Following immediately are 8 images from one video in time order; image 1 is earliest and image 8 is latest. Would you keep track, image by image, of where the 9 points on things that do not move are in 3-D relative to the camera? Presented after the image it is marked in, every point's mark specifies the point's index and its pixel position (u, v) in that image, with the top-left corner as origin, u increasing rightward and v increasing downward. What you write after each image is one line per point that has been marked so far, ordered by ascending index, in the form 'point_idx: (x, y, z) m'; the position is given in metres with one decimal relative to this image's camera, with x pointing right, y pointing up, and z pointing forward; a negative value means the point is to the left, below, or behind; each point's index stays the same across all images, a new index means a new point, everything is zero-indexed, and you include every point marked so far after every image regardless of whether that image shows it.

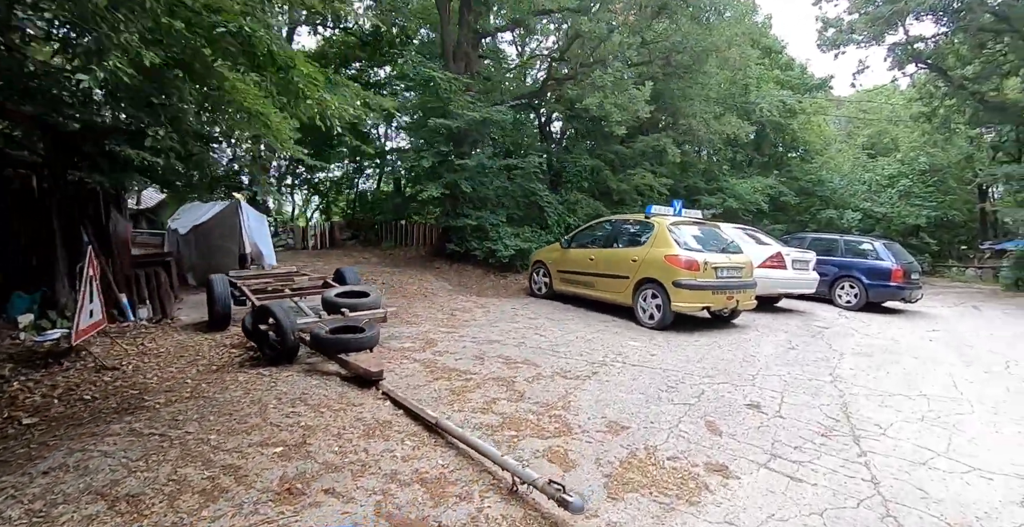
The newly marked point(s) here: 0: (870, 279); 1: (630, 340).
0: (+6.7, -0.3, +9.8) m
1: (+1.8, -1.2, +8.0) m
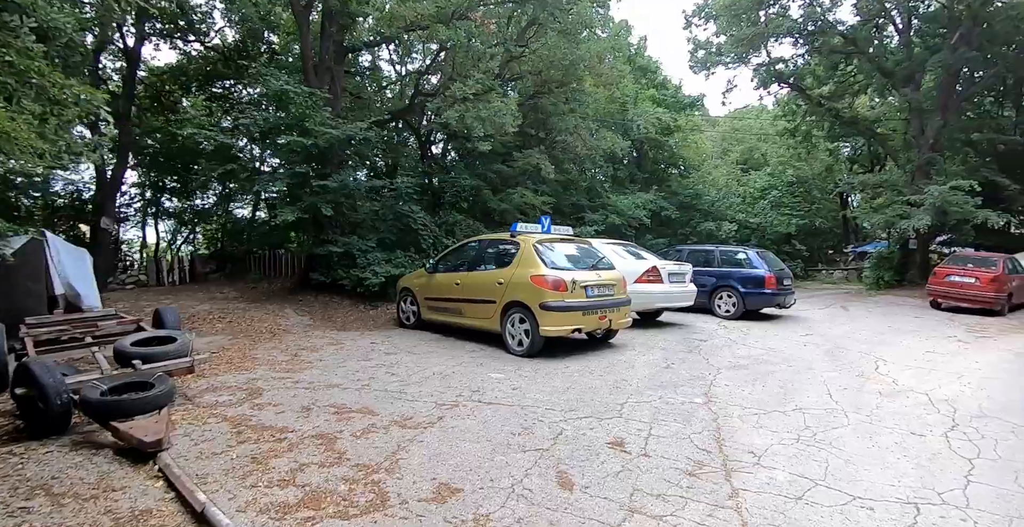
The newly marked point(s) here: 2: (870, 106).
0: (+4.2, -0.4, +9.5) m
1: (-0.3, -1.4, +6.9) m
2: (+11.9, +5.4, +17.4) m
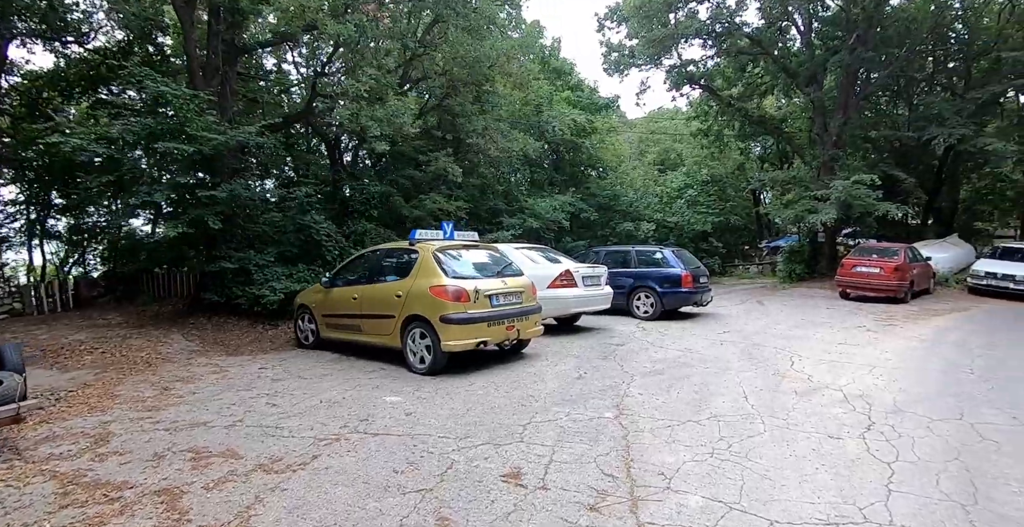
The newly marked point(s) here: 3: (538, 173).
0: (+2.6, -0.4, +9.2) m
1: (-1.5, -1.5, +6.1) m
2: (+9.0, +5.5, +18.1) m
3: (+0.6, +3.1, +17.2) m
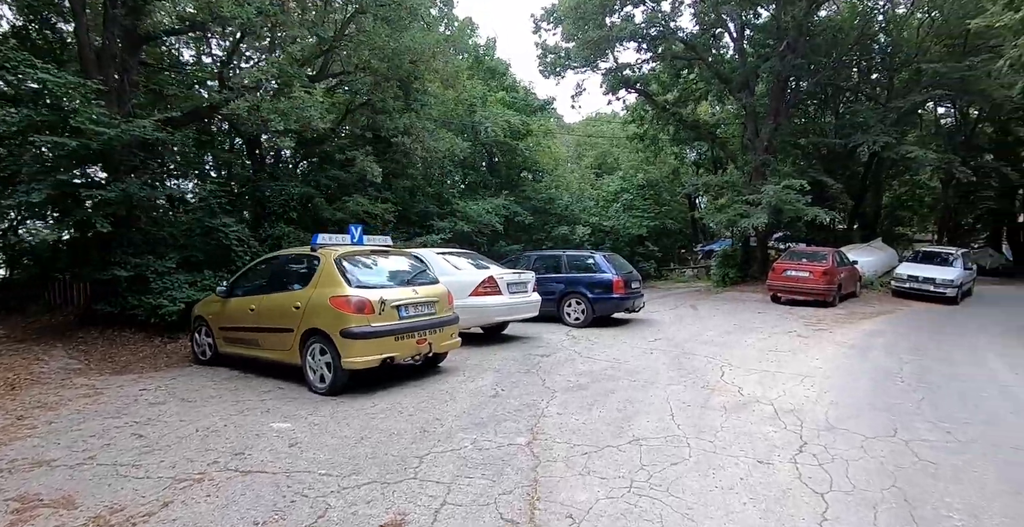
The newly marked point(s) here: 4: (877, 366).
0: (+1.4, -0.5, +8.8) m
1: (-2.4, -1.6, +5.3) m
2: (+6.9, +5.4, +18.3) m
3: (-1.4, +2.9, +16.6) m
4: (+4.0, -1.1, +5.7) m
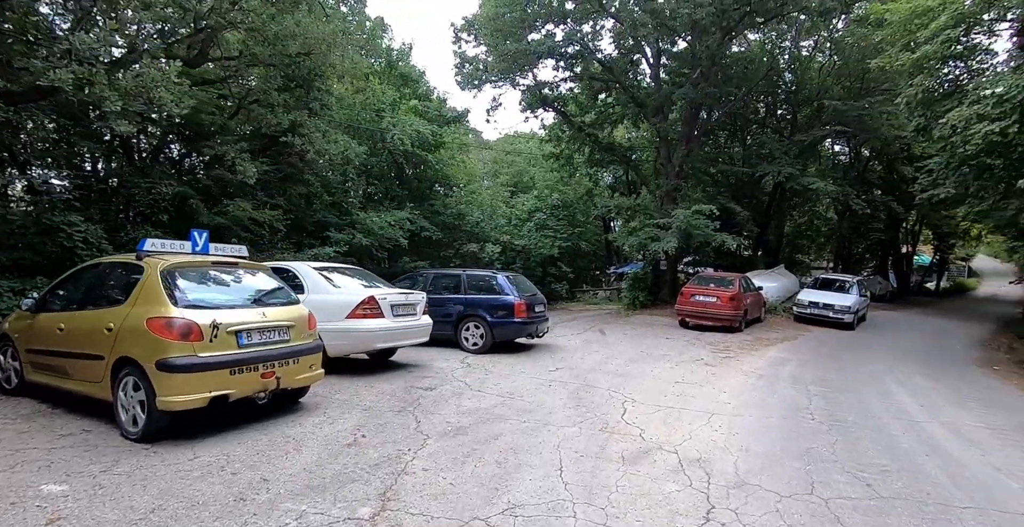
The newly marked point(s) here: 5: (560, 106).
0: (-0.3, -0.8, +8.0) m
1: (-3.5, -1.7, +3.9) m
2: (+3.9, +4.5, +18.5) m
3: (-4.1, +2.4, +15.5) m
4: (+2.8, -1.4, +5.3) m
5: (+1.6, +5.3, +17.3) m
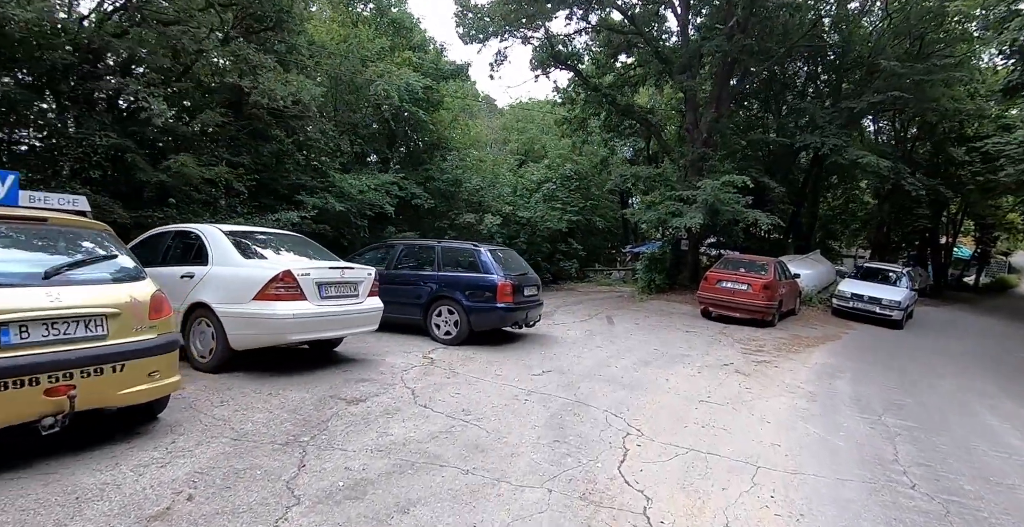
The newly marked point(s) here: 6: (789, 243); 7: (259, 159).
0: (-0.5, -0.4, +6.4) m
1: (-3.9, -1.4, +2.5) m
2: (+4.2, +5.2, +16.4) m
3: (-4.0, +3.2, +13.8) m
4: (+2.4, -1.3, +3.6) m
5: (+1.8, +6.0, +15.3) m
6: (+9.2, +0.7, +17.1) m
7: (-5.2, +2.0, +11.1) m
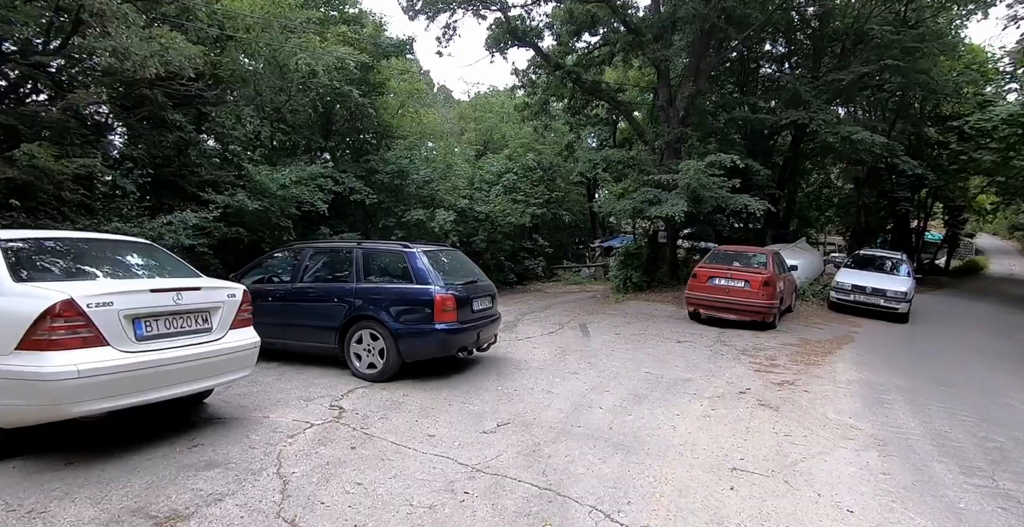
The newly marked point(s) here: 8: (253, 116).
0: (-1.0, -0.5, +4.7) m
1: (-4.1, -1.6, +0.6) m
2: (+2.8, +5.4, +15.0) m
3: (-5.1, +3.0, +11.9) m
4: (+2.1, -1.2, +2.1) m
5: (+0.5, +6.0, +13.7) m
6: (+8.0, +1.0, +16.0) m
7: (-6.1, +1.8, +9.1) m
8: (-5.3, +3.1, +10.7) m
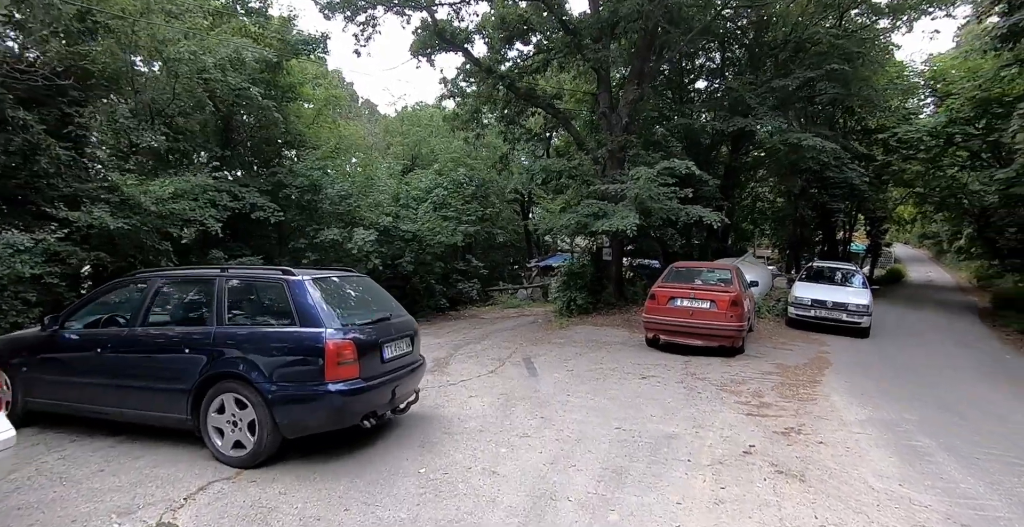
0: (-1.5, -0.7, +3.2) m
1: (-4.0, -1.7, -1.3) m
2: (+0.9, +4.8, +14.1) m
3: (-6.4, +2.4, +10.0) m
4: (+2.0, -1.3, +1.0) m
5: (-1.2, +5.4, +12.6) m
6: (+6.1, +0.5, +15.6) m
7: (-7.1, +1.3, +7.1) m
8: (-6.6, +2.5, +8.8) m
